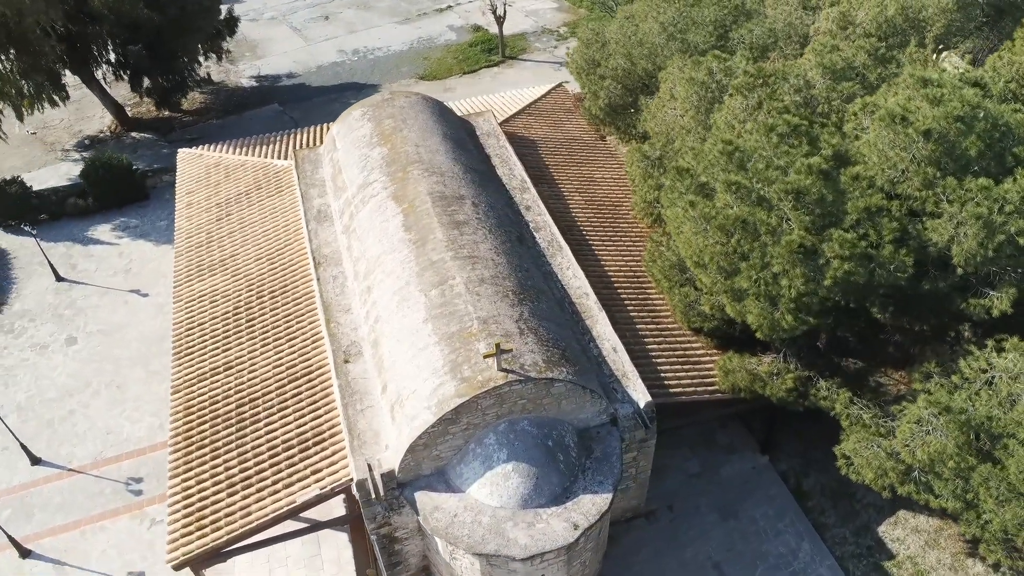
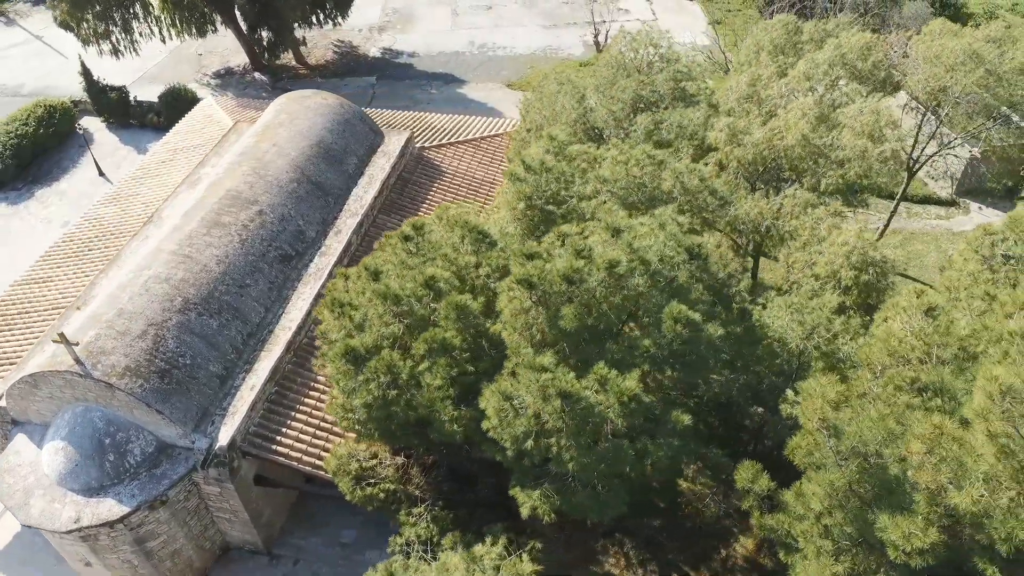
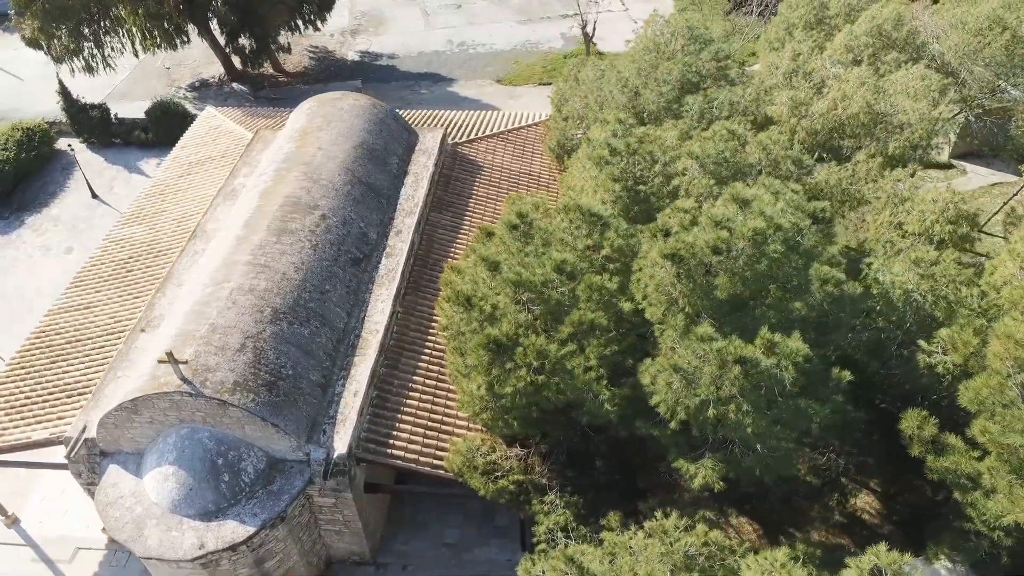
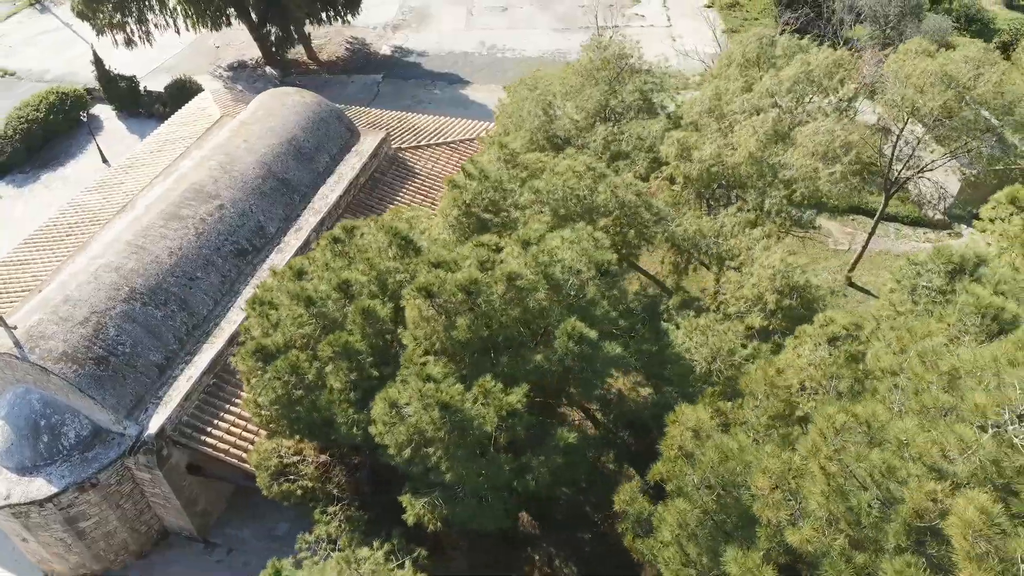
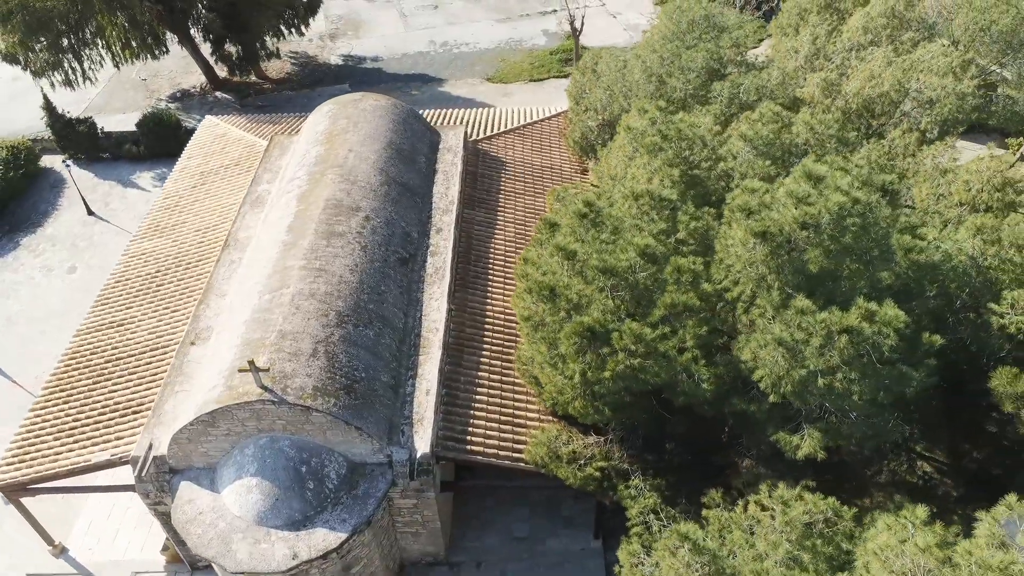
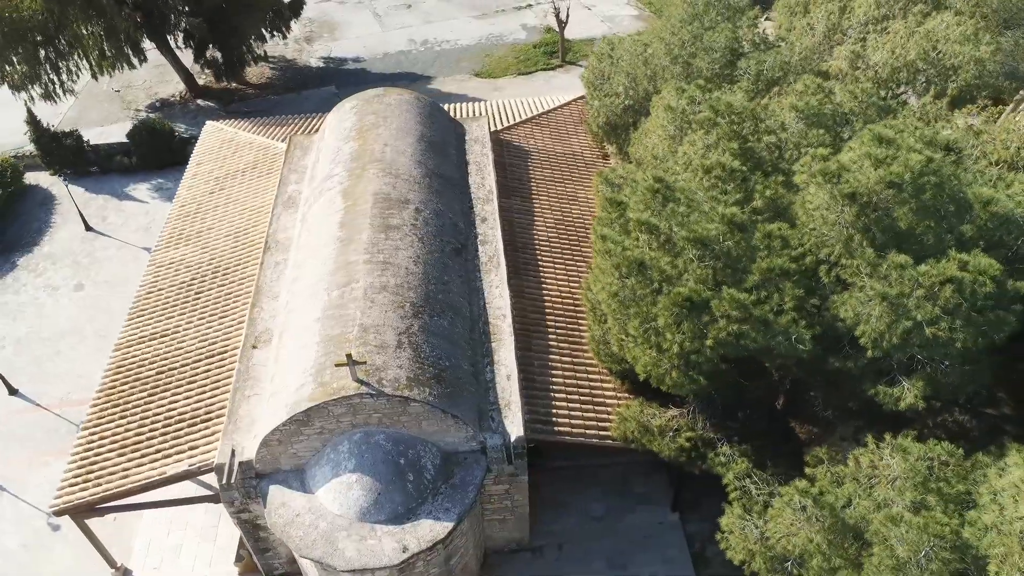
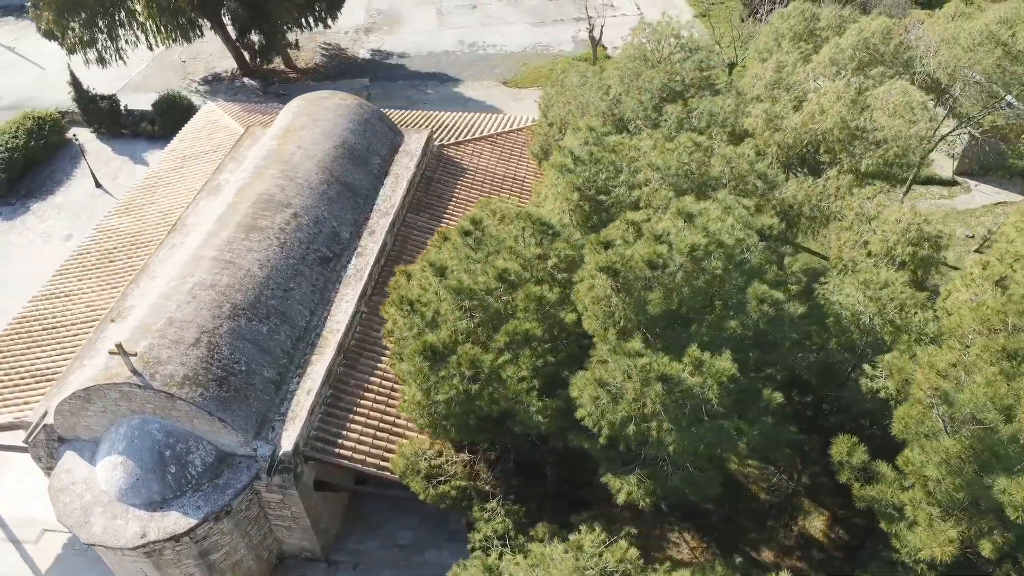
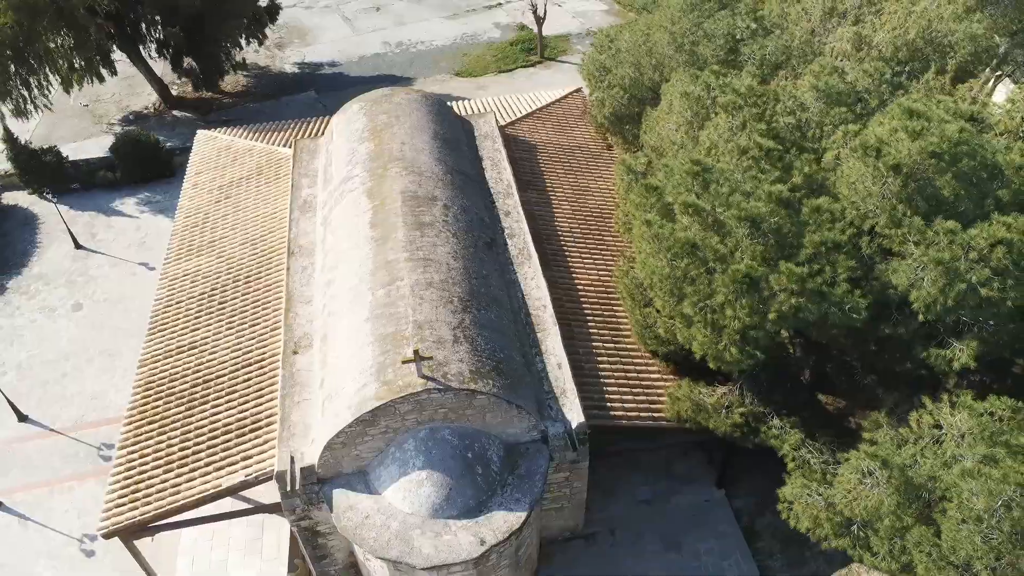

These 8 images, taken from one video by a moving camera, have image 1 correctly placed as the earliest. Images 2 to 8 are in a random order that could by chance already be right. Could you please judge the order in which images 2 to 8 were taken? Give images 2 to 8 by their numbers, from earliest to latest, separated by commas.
8, 6, 5, 3, 7, 2, 4
